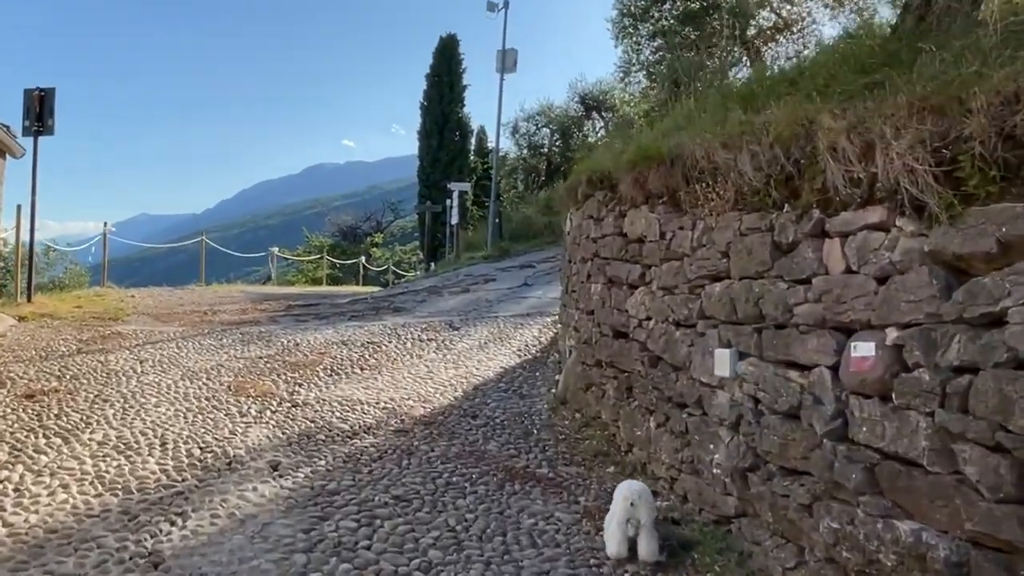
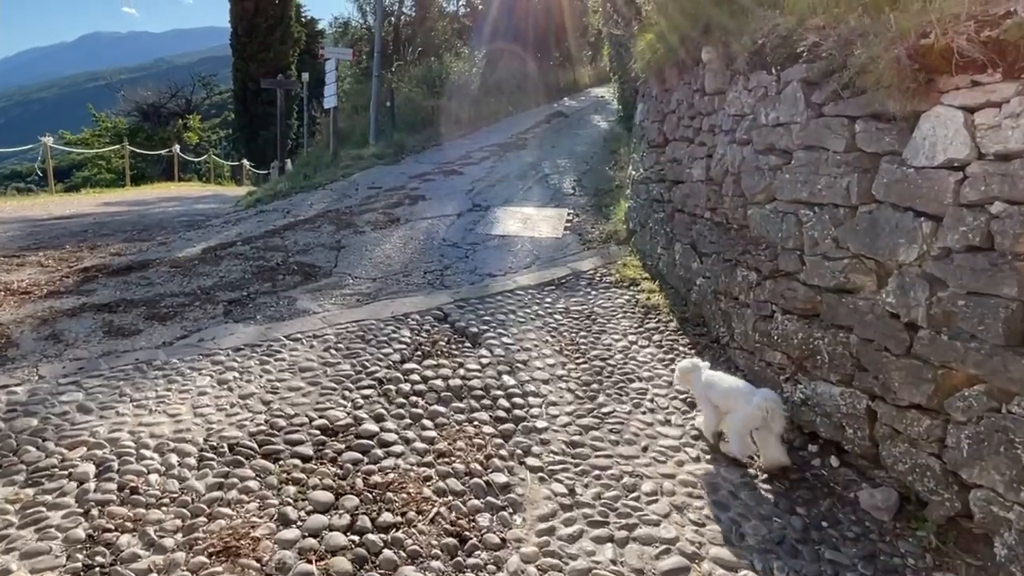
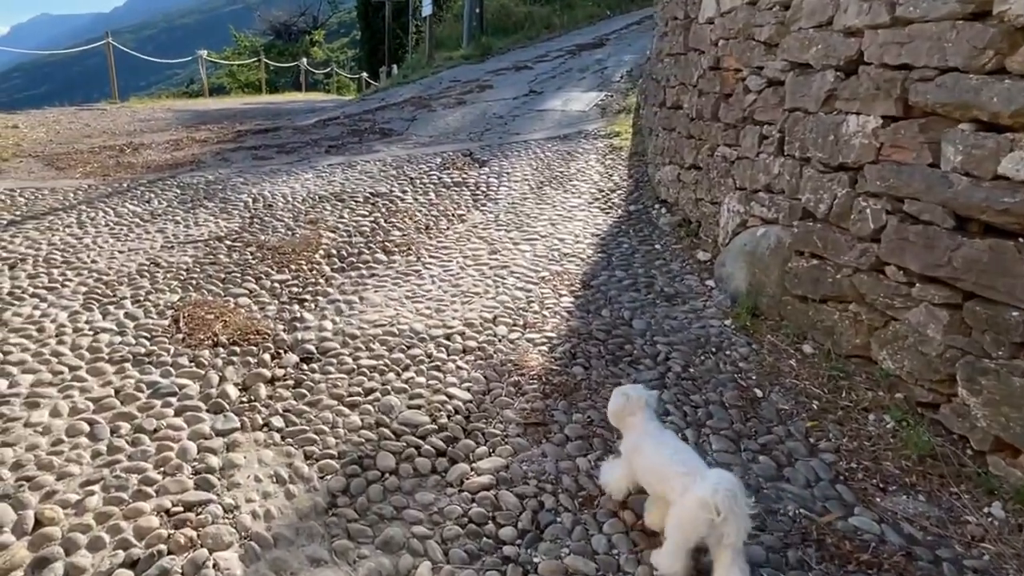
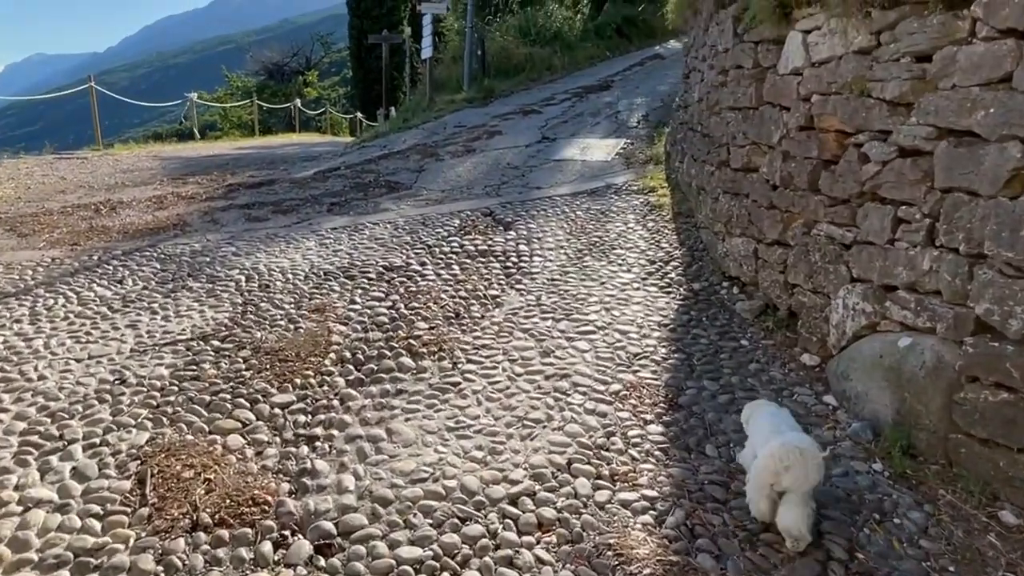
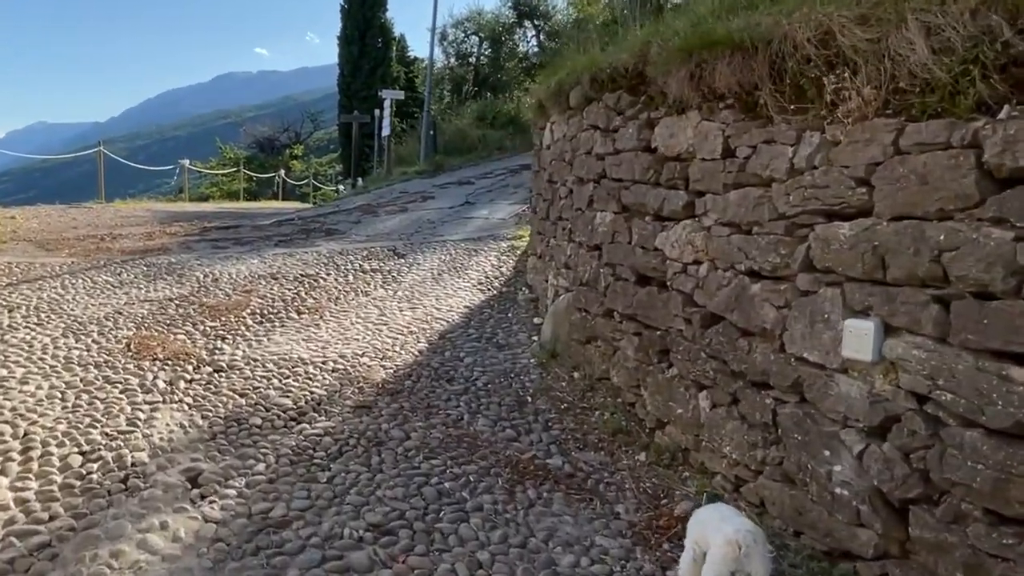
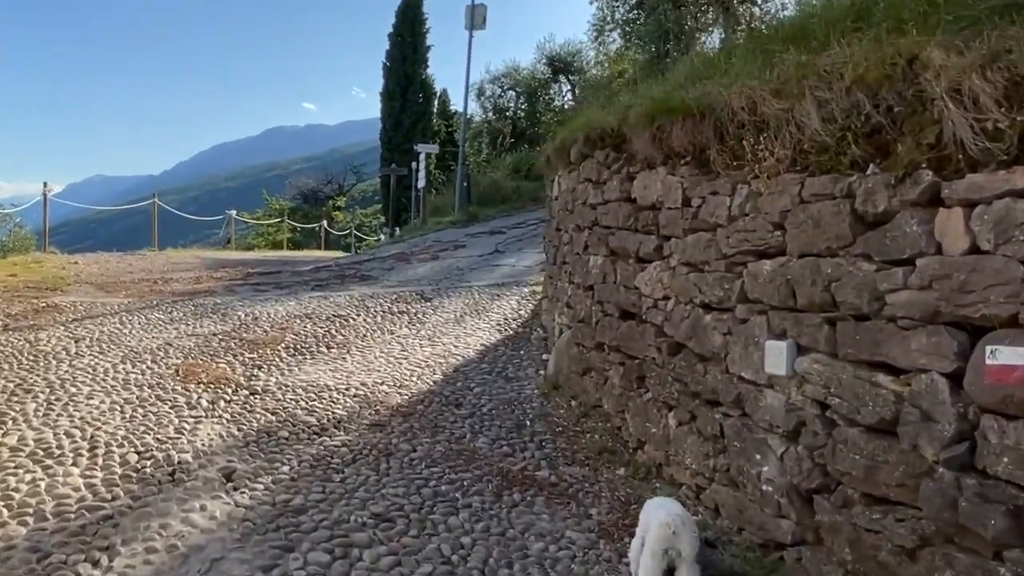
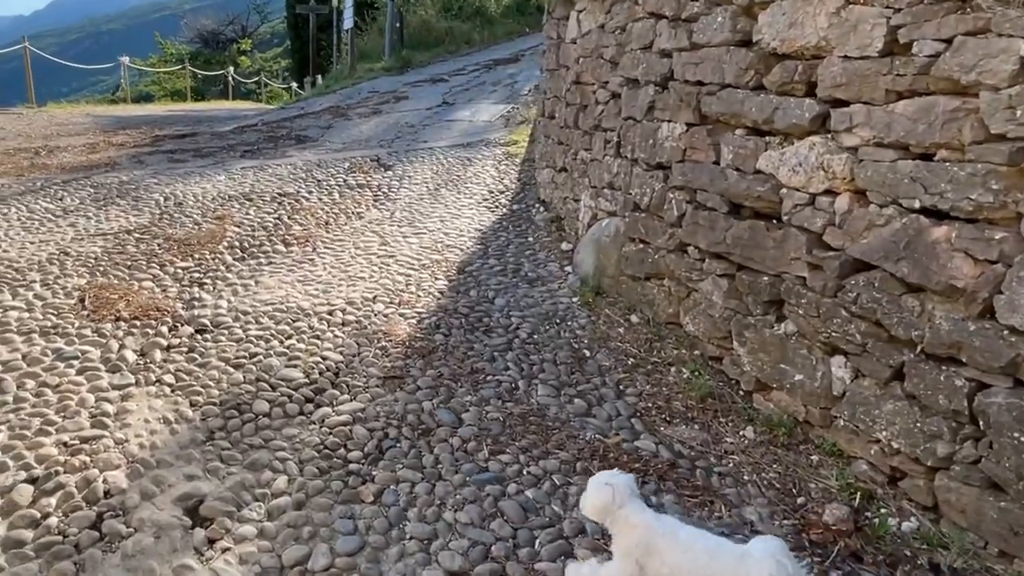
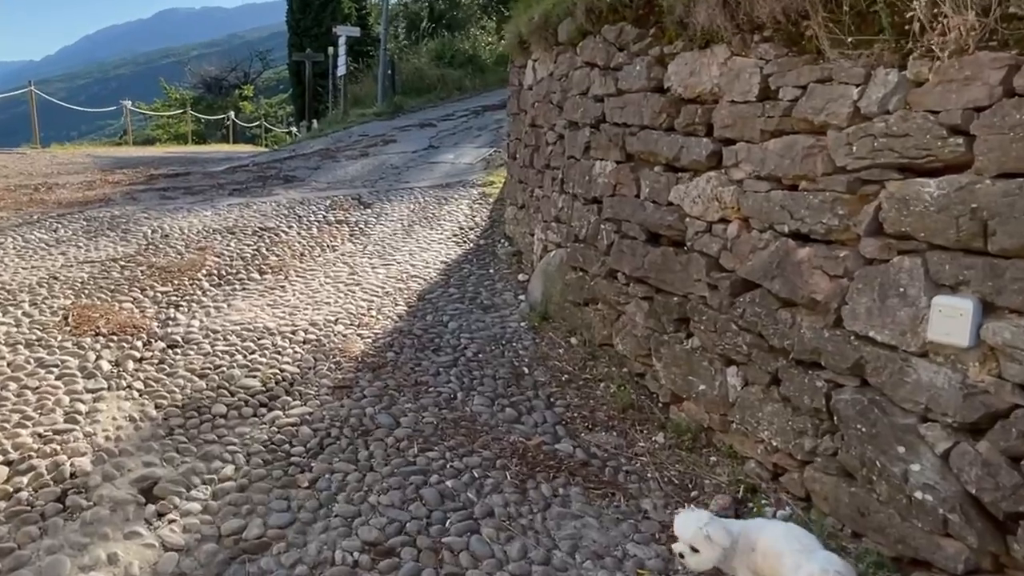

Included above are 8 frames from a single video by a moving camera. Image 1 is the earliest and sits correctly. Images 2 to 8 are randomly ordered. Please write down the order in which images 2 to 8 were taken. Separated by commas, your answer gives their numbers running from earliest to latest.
6, 5, 8, 7, 3, 4, 2
